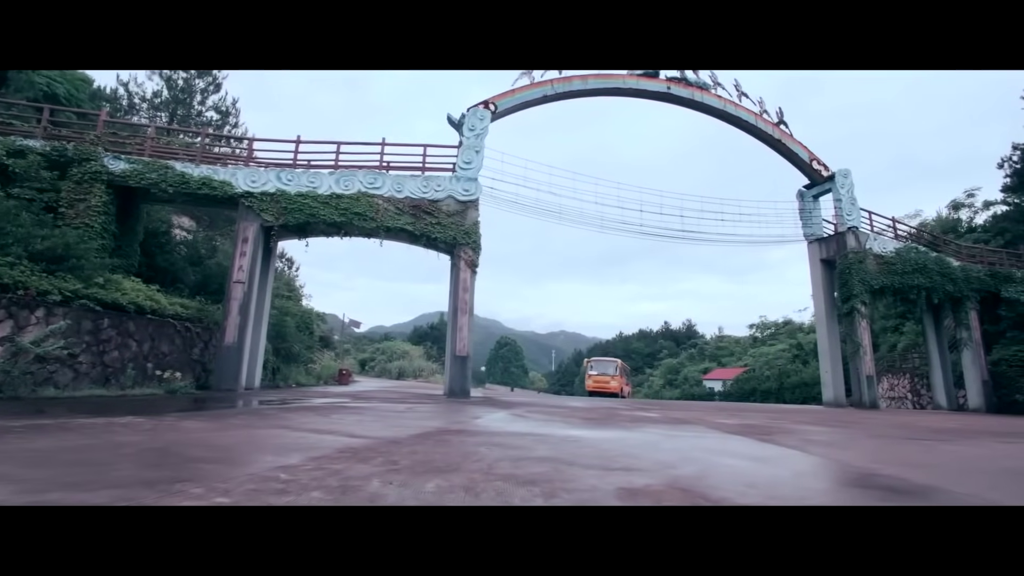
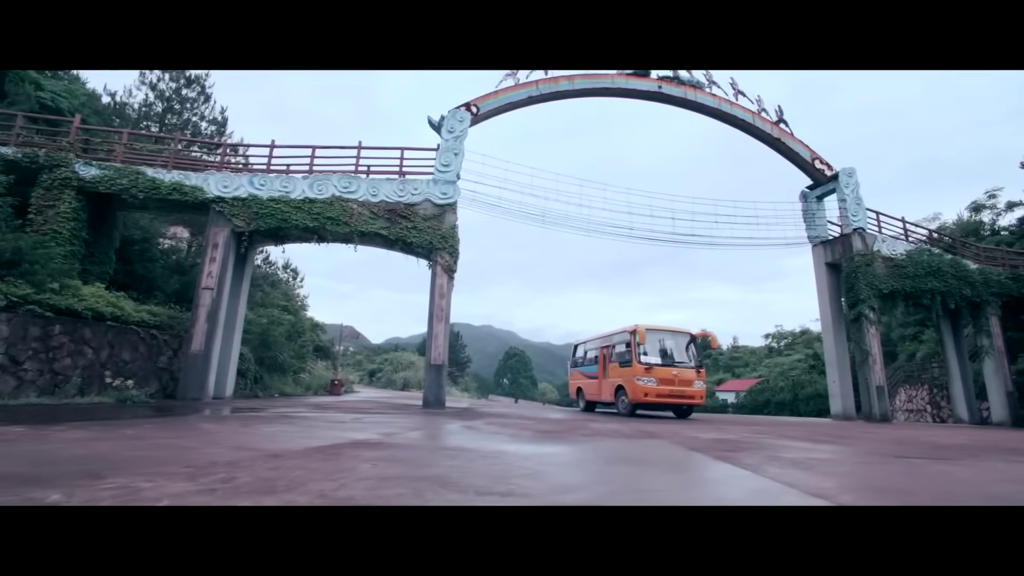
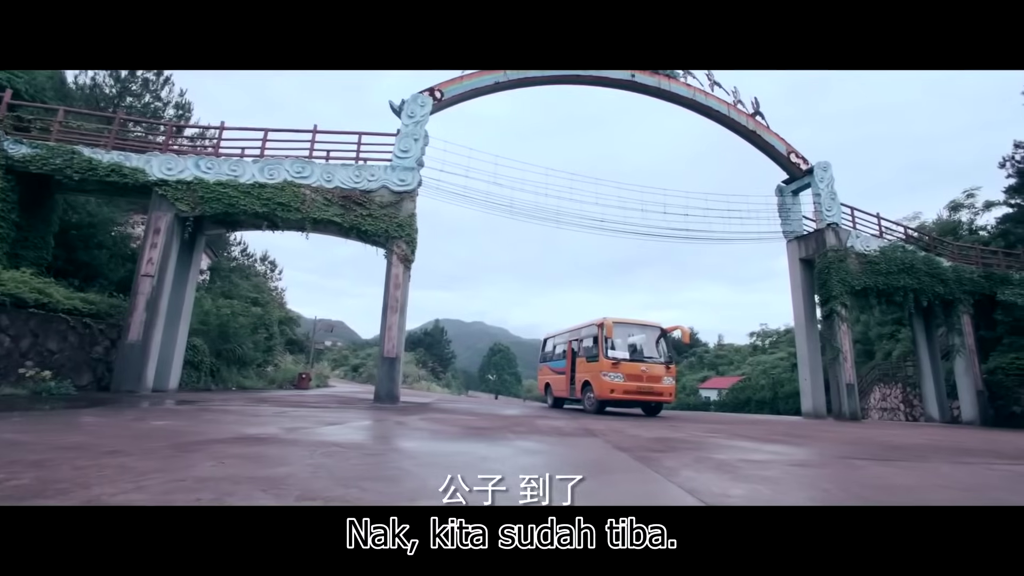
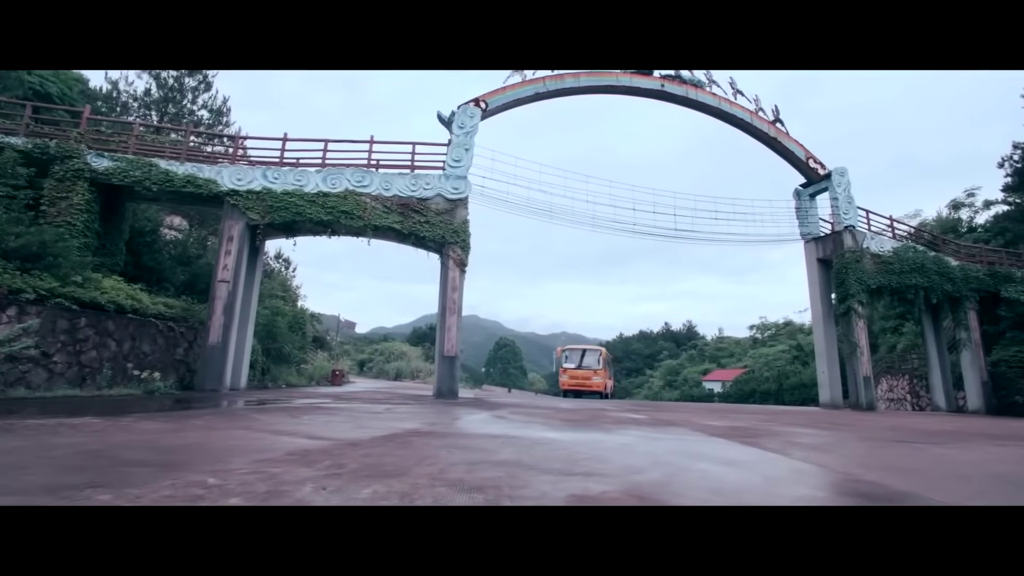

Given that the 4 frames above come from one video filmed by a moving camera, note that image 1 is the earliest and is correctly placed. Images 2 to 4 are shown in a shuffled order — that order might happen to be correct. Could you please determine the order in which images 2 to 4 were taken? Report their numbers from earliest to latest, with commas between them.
4, 2, 3
